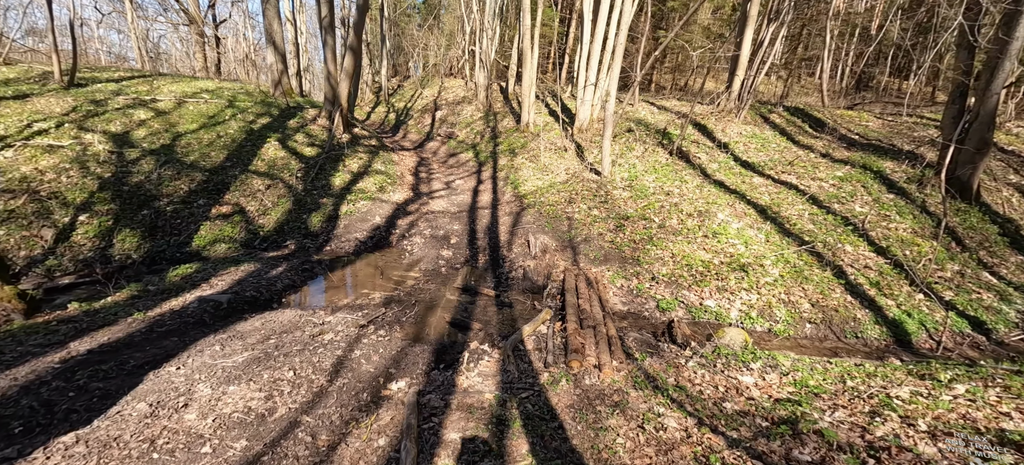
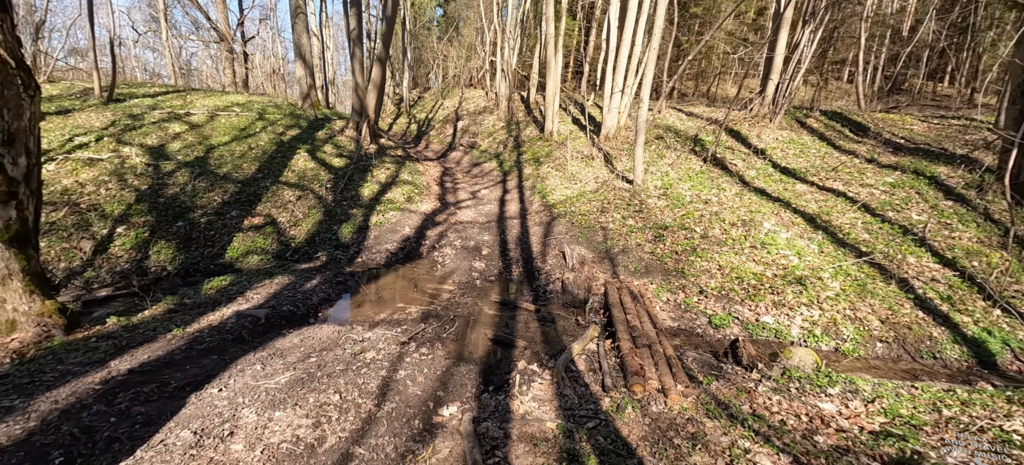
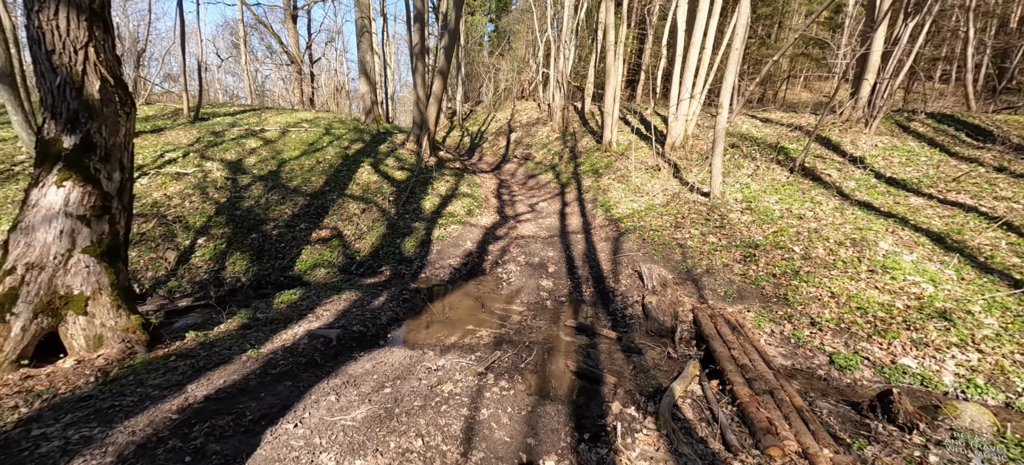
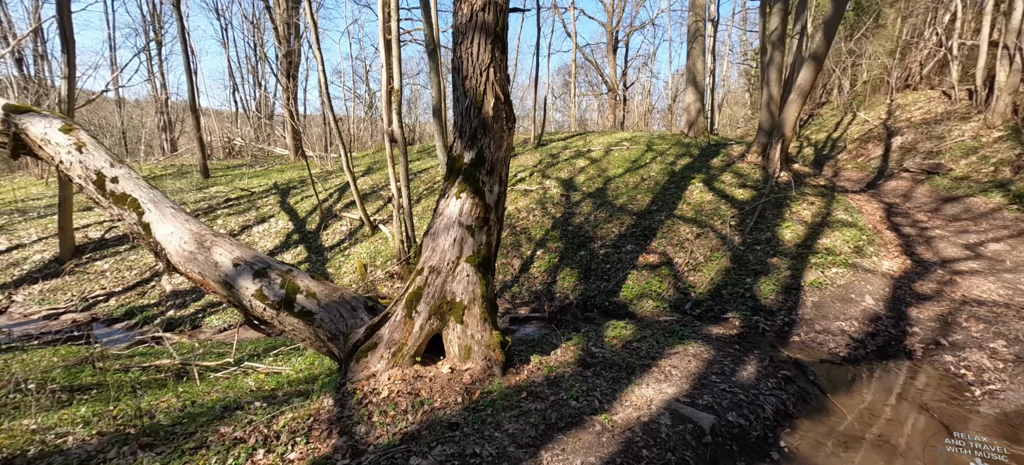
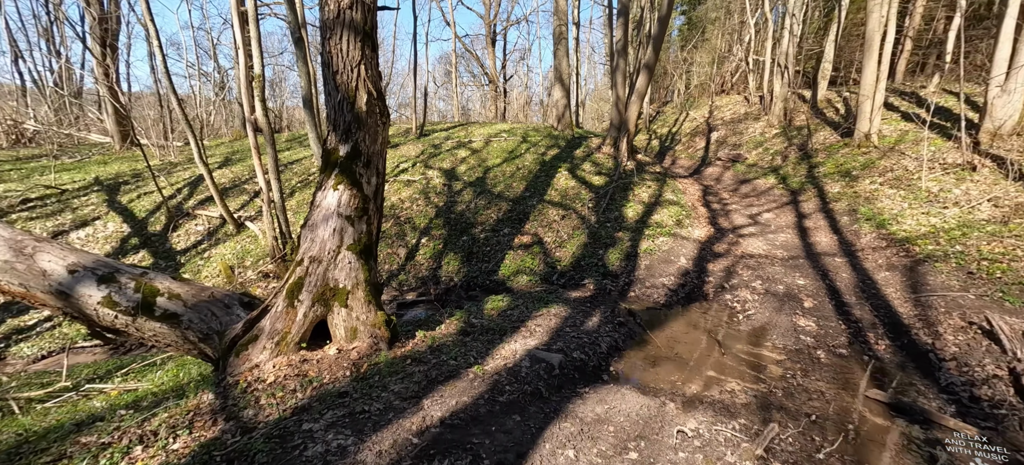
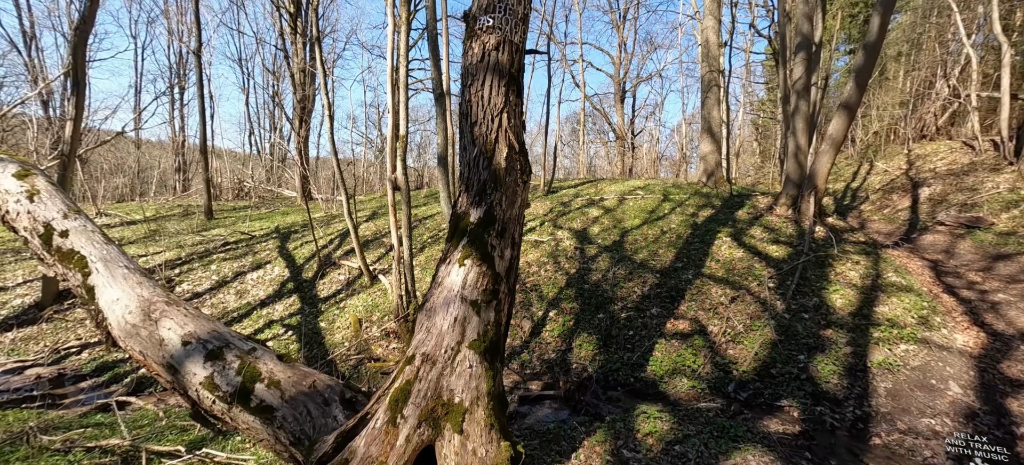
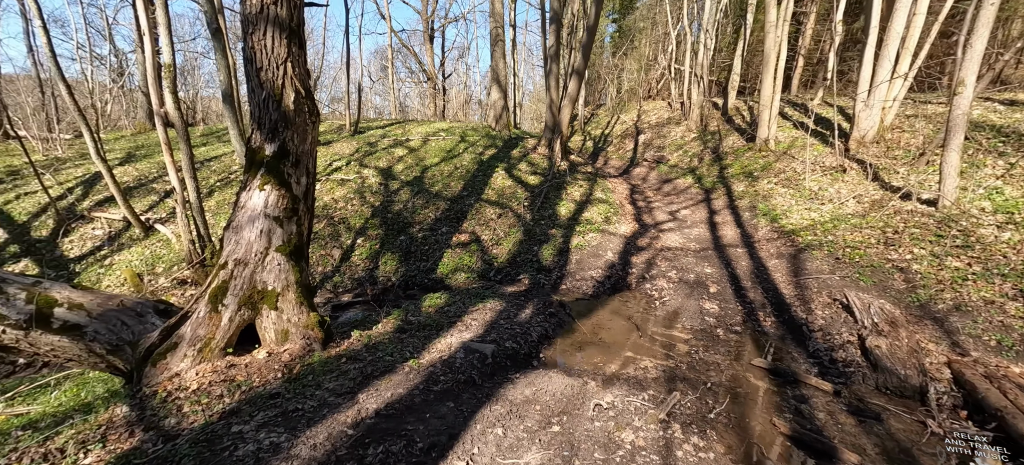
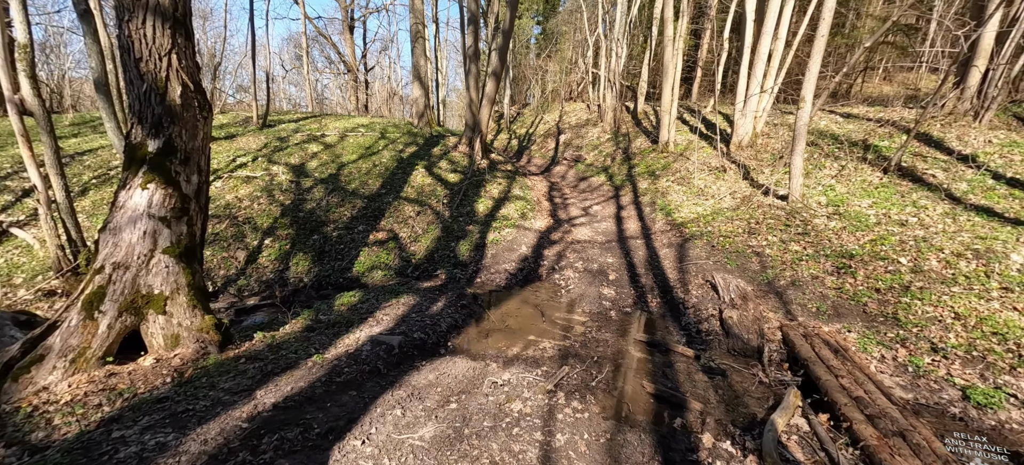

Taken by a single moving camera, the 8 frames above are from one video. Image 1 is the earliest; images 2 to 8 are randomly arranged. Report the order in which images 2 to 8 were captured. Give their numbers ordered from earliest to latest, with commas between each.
2, 3, 8, 7, 5, 4, 6
